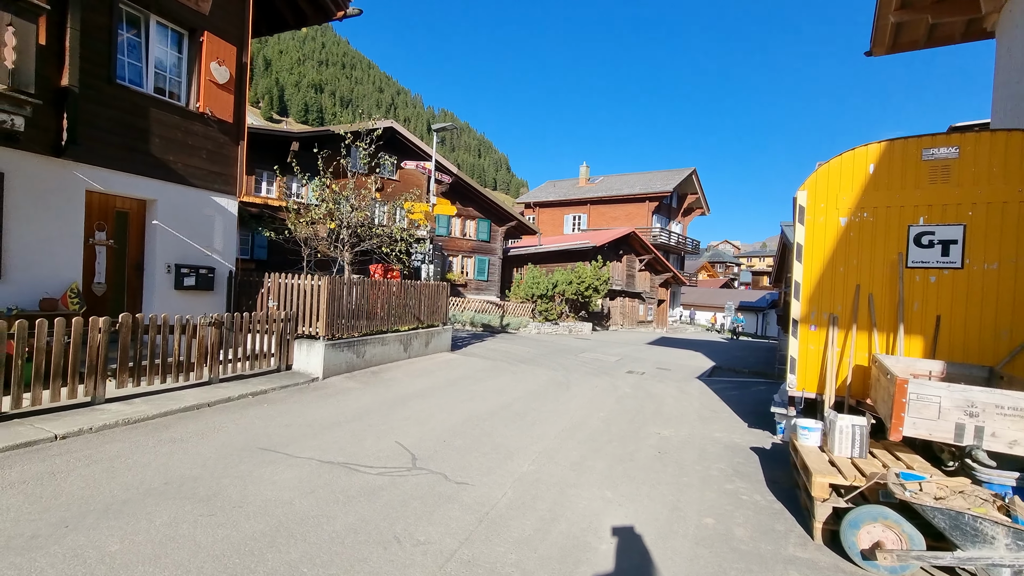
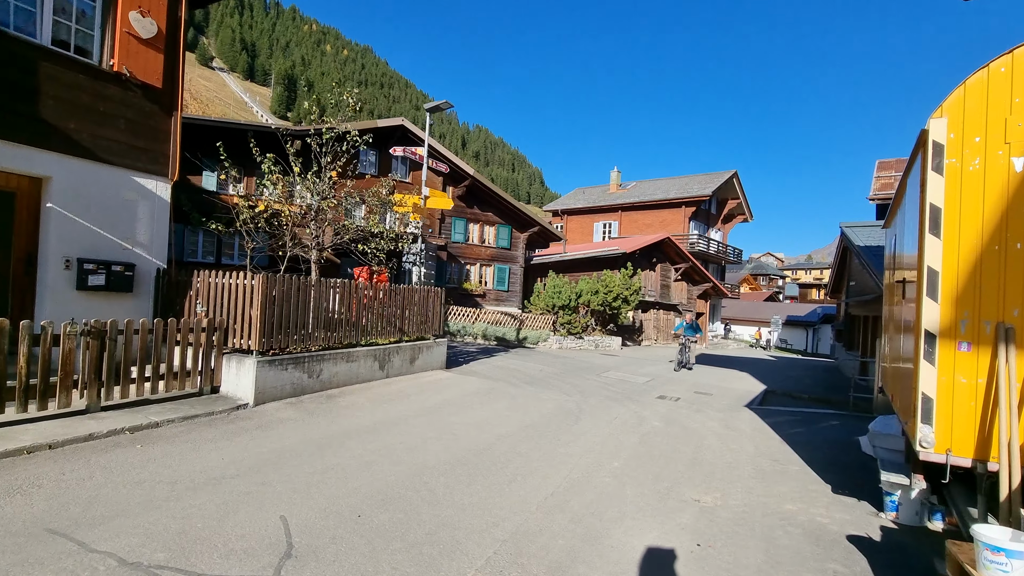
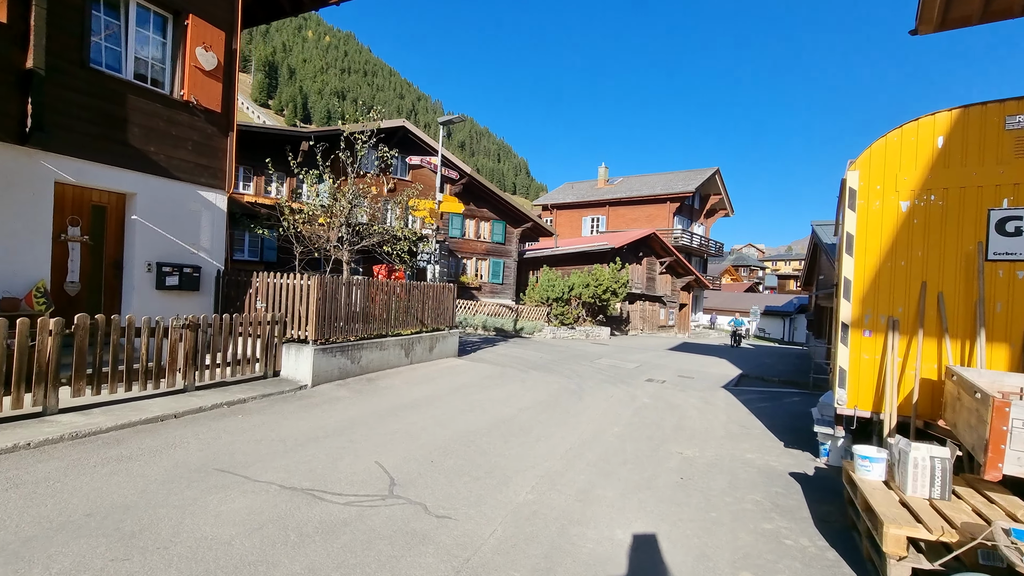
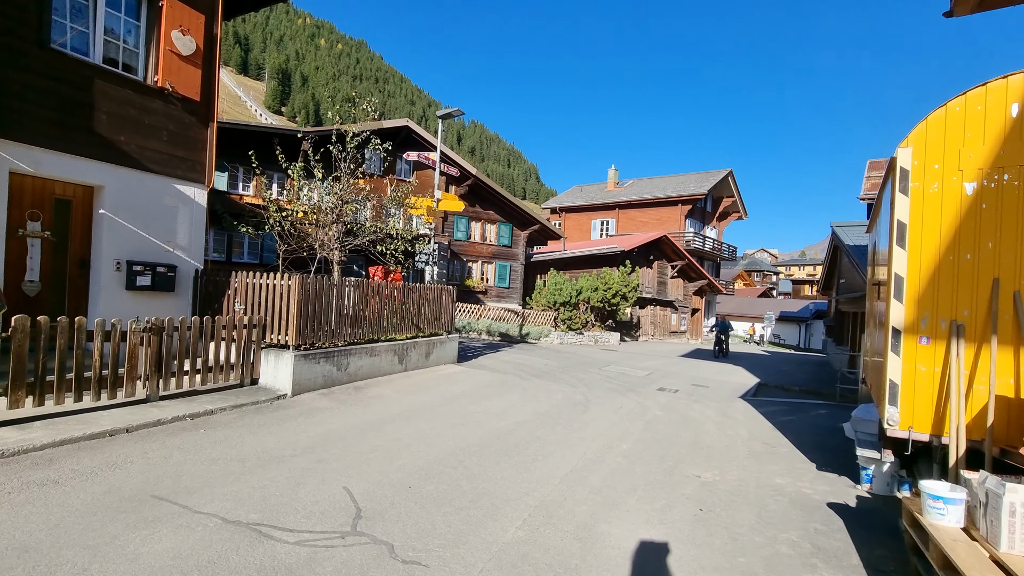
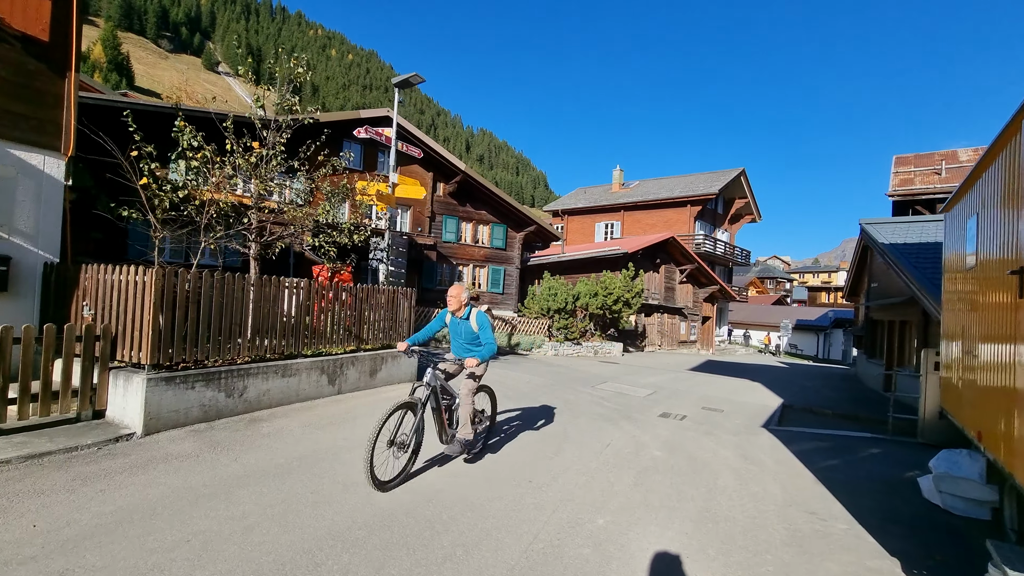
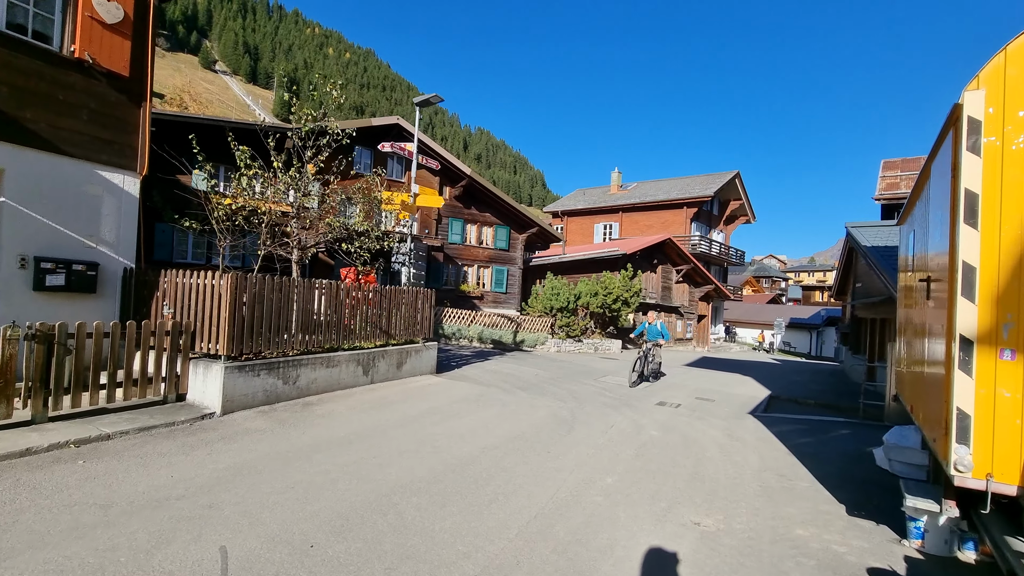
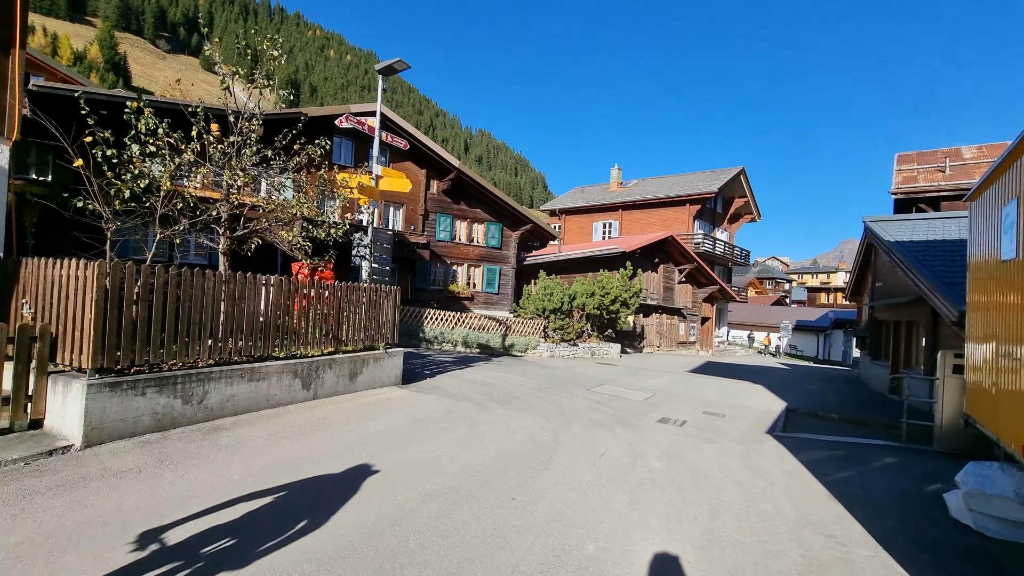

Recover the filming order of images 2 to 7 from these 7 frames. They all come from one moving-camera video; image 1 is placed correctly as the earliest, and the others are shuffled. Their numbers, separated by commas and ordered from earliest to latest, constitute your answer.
3, 4, 2, 6, 5, 7
